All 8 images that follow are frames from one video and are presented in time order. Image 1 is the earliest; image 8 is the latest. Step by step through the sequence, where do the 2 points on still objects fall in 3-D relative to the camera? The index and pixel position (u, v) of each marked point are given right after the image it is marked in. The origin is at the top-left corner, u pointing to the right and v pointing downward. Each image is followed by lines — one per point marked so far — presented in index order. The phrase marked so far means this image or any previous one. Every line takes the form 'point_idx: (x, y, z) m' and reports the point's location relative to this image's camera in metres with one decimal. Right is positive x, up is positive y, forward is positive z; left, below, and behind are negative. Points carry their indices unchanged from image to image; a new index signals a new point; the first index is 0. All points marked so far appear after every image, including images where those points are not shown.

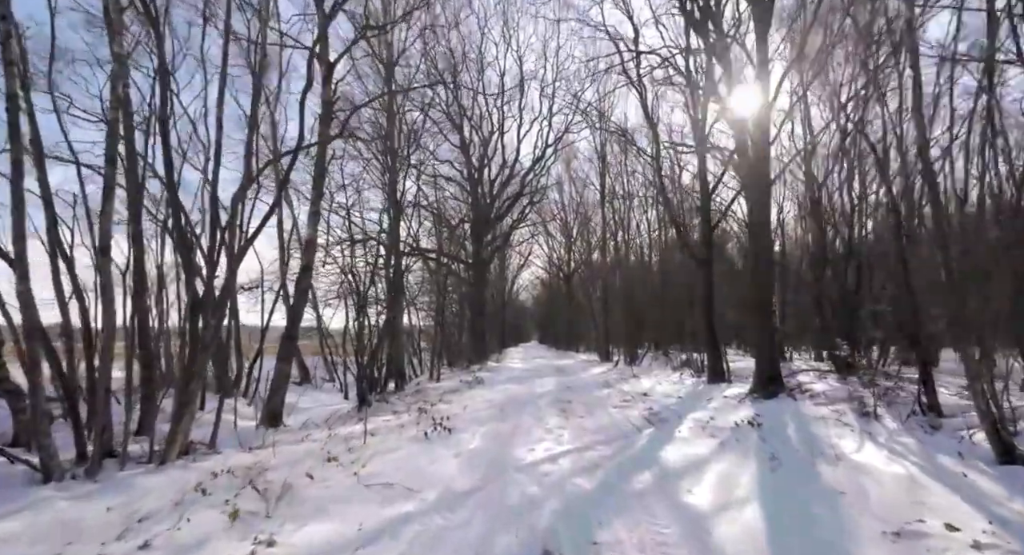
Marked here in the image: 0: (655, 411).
0: (+2.7, -2.5, +9.0) m
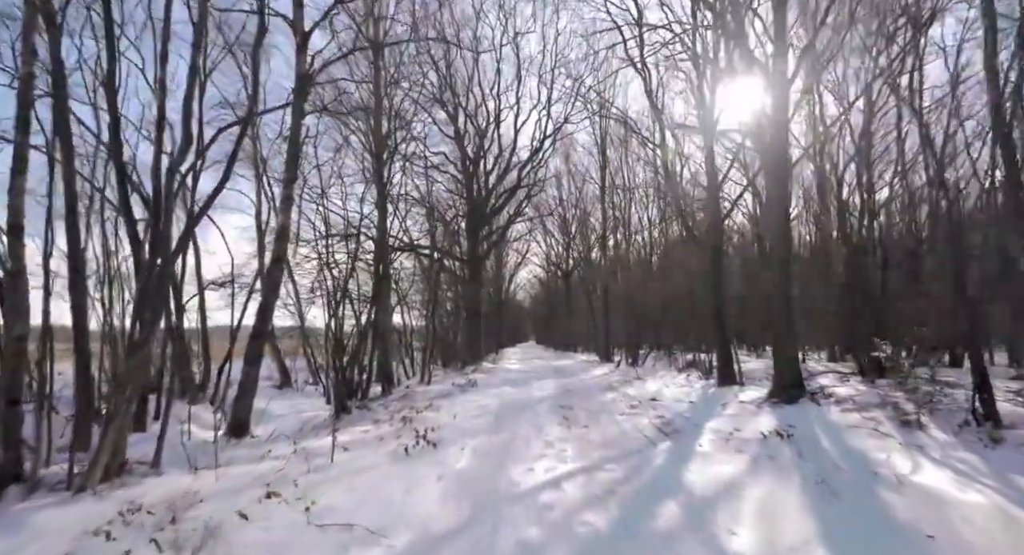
0: (+2.6, -2.4, +8.1) m
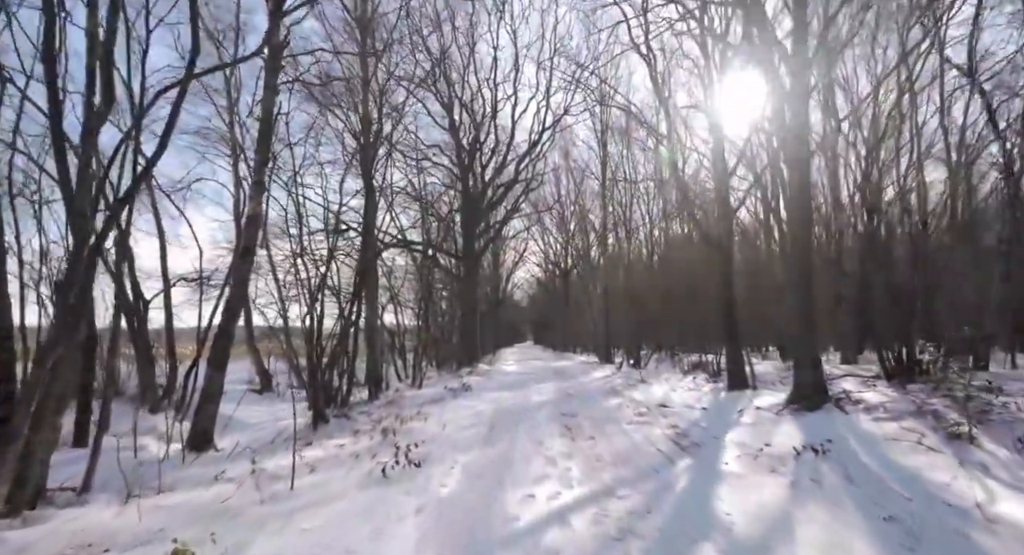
0: (+2.6, -2.3, +7.3) m
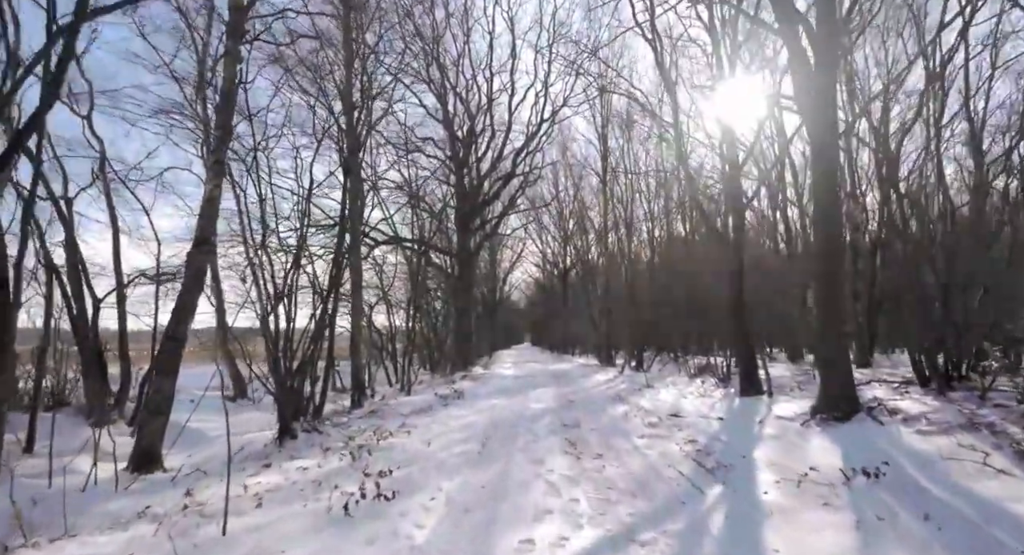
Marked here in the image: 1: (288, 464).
0: (+2.5, -2.2, +6.4) m
1: (-2.5, -2.1, +5.3) m
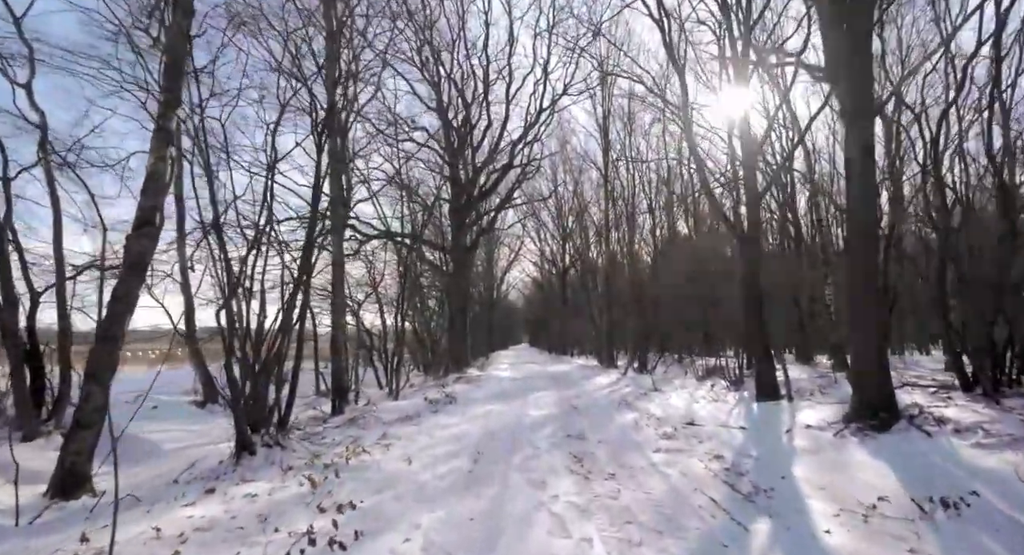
0: (+2.5, -2.1, +5.5) m
1: (-2.5, -1.9, +4.4) m
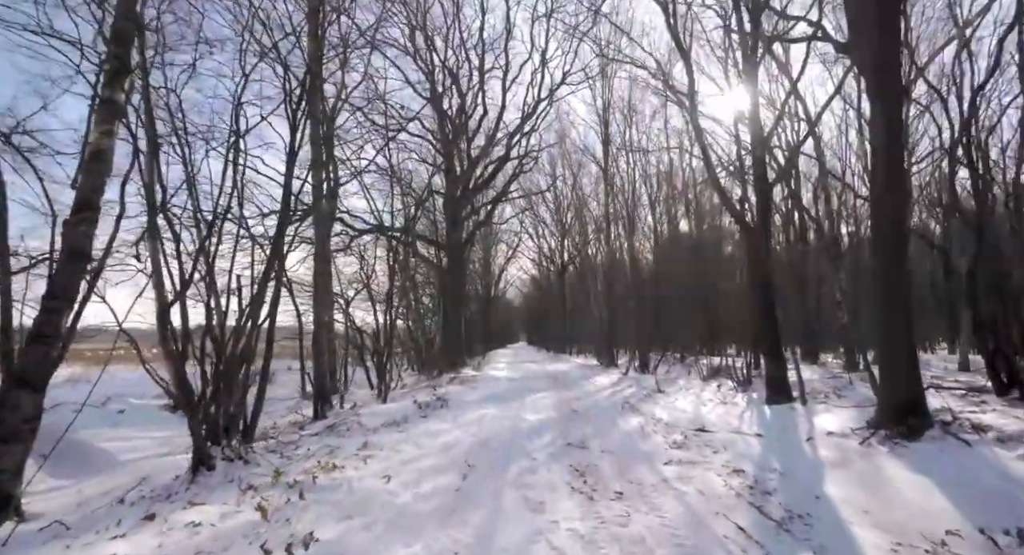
0: (+2.4, -2.0, +4.8) m
1: (-2.6, -1.8, +3.8) m
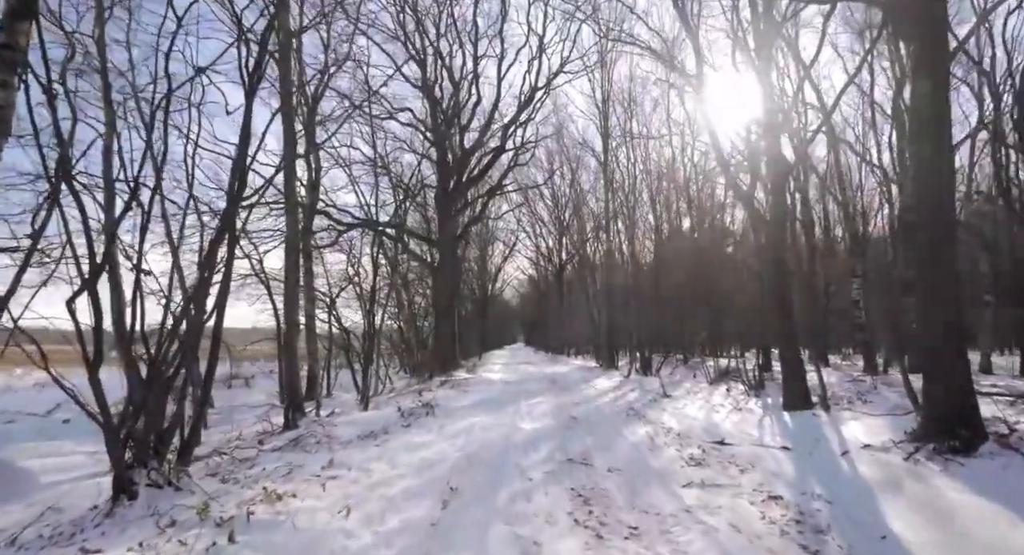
0: (+2.3, -1.9, +4.0) m
1: (-2.7, -1.7, +2.9) m
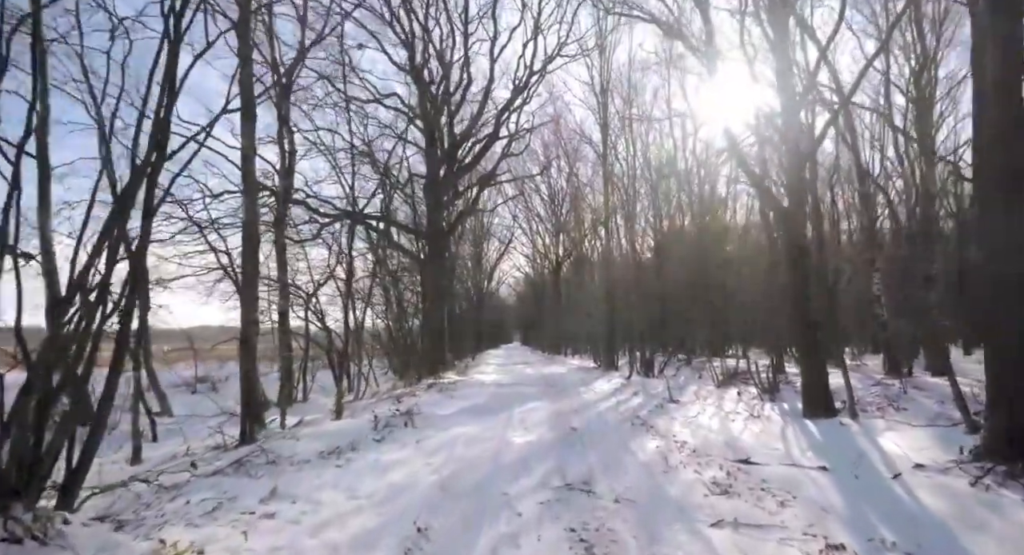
0: (+2.2, -1.8, +3.0) m
1: (-2.8, -1.6, +1.9) m
